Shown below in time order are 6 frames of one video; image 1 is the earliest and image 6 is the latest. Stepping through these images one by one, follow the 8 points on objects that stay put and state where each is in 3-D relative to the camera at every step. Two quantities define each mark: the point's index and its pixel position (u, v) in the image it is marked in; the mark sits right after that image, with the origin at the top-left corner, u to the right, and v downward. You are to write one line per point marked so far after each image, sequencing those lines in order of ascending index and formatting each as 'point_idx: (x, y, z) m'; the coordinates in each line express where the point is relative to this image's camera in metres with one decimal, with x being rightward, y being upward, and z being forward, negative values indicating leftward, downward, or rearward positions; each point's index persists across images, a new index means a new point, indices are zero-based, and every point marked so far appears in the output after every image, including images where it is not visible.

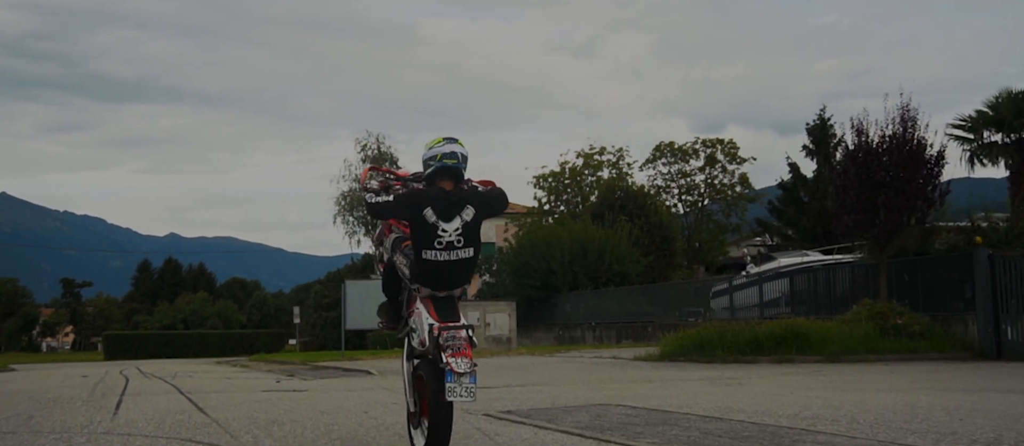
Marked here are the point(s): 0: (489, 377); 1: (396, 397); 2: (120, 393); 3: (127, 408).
0: (-0.5, -2.8, +19.0) m
1: (-1.6, -2.3, +13.3) m
2: (-5.8, -2.5, +15.5) m
3: (-4.5, -2.1, +12.1) m
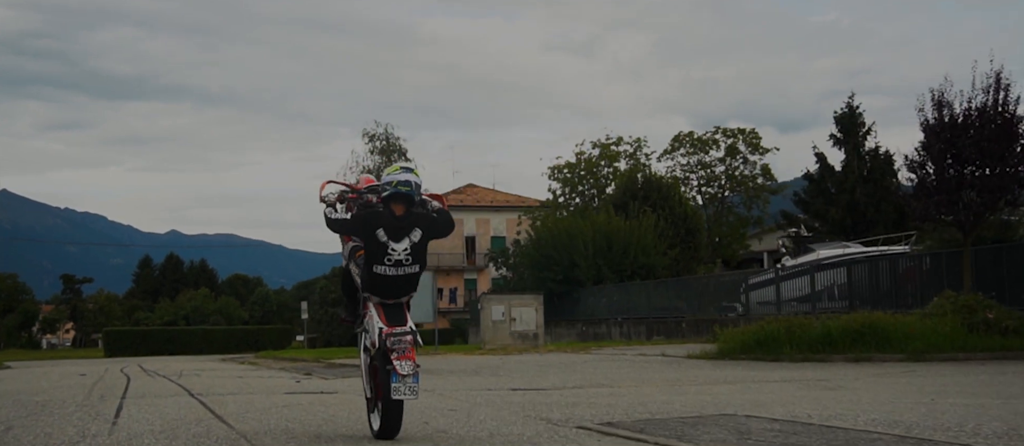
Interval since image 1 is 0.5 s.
0: (+0.3, -2.5, +17.0) m
1: (-0.8, -2.0, +11.3) m
2: (-5.1, -2.2, +13.5) m
3: (-3.7, -1.9, +10.1) m
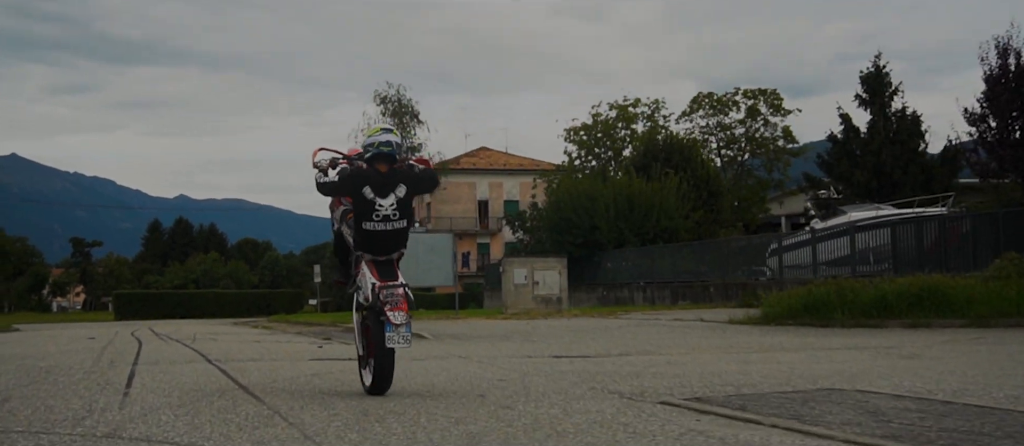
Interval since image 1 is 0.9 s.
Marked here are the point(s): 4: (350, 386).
0: (+0.9, -1.8, +16.0) m
1: (-0.3, -1.5, +10.3) m
2: (-4.5, -1.7, +12.5) m
3: (-3.2, -1.4, +9.1) m
4: (-1.3, -1.3, +8.4) m
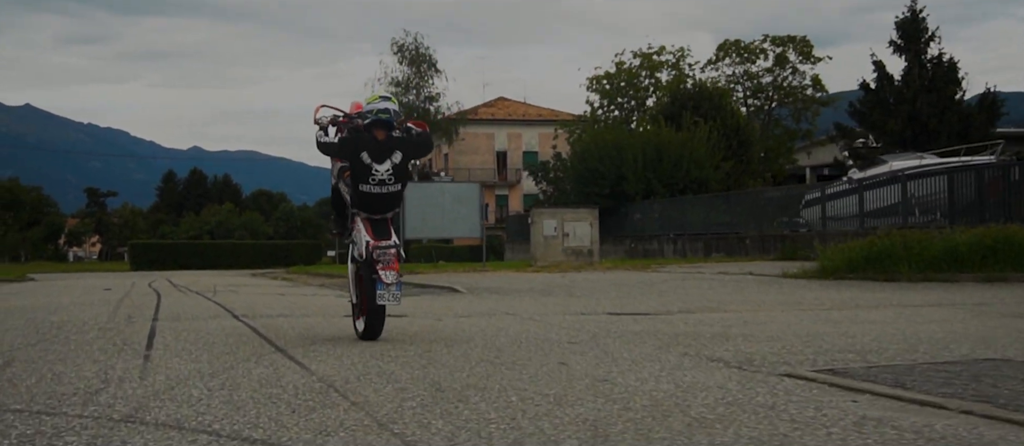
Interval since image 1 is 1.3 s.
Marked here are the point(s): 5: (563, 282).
0: (+1.5, -1.1, +14.9) m
1: (+0.3, -1.0, +9.2) m
2: (-3.9, -1.0, +11.5) m
3: (-2.7, -0.9, +8.0) m
4: (-0.8, -0.9, +7.3) m
5: (+0.9, -1.1, +19.1) m
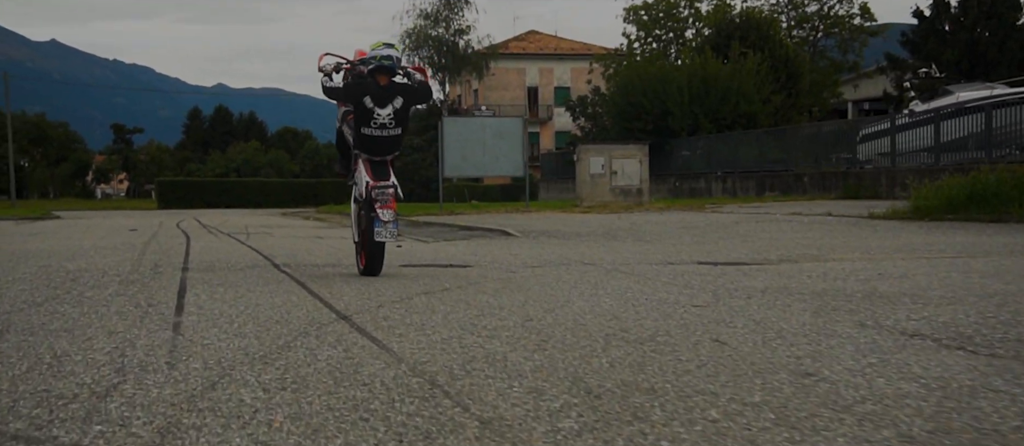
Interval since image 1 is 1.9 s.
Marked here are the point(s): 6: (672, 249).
0: (+2.4, -0.2, +13.3) m
1: (+1.0, -0.5, +7.7) m
2: (-3.2, -0.4, +10.1) m
3: (-2.0, -0.5, +6.6) m
4: (-0.1, -0.5, +5.8) m
5: (+1.9, 0.0, +17.6) m
6: (+2.0, -0.3, +12.5) m
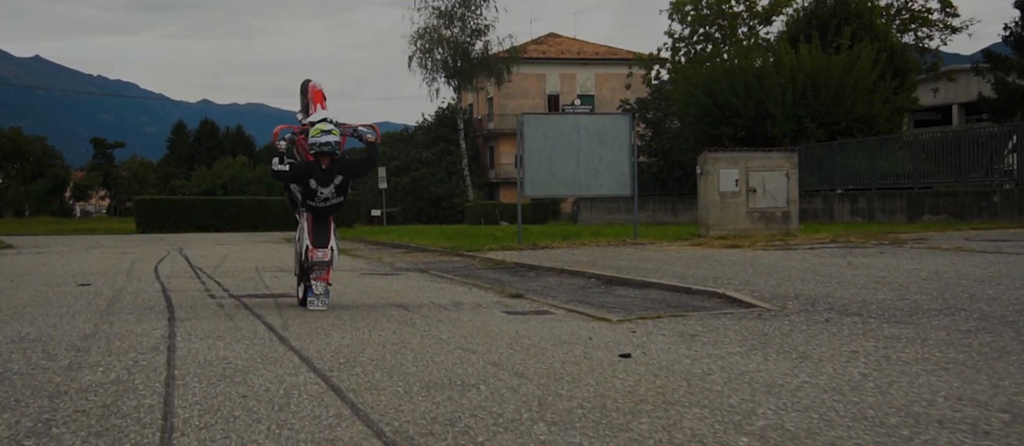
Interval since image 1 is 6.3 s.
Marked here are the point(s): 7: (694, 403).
0: (+4.6, -0.7, +5.8) m
1: (+3.4, -0.9, +0.2) m
2: (-0.9, -0.9, +2.5) m
3: (+0.4, -0.9, -1.0) m
4: (+2.3, -0.9, -1.7) m
5: (+4.1, -0.6, +10.1) m
6: (+4.2, -0.8, +5.0) m
7: (+0.9, -0.8, +4.6) m
